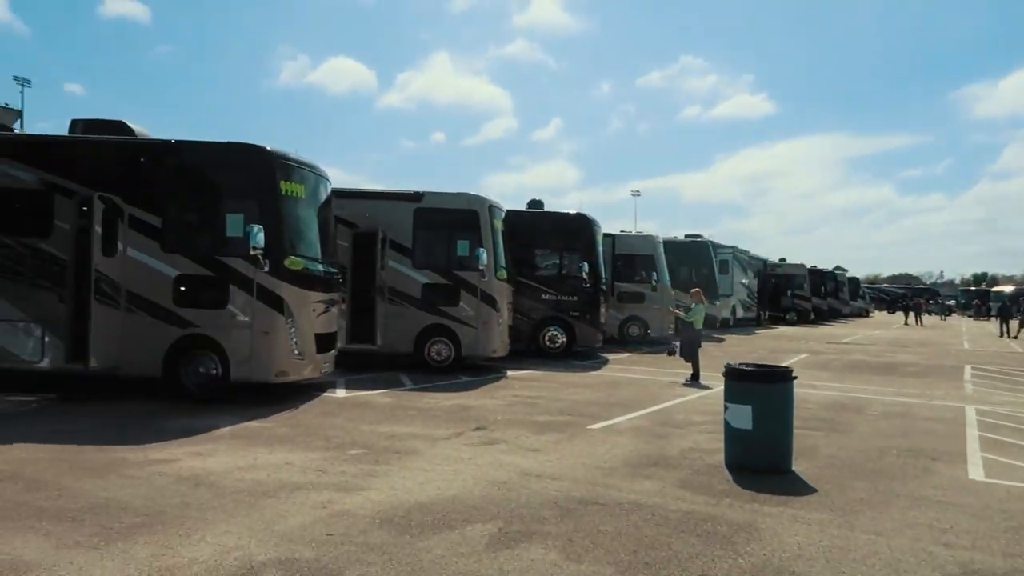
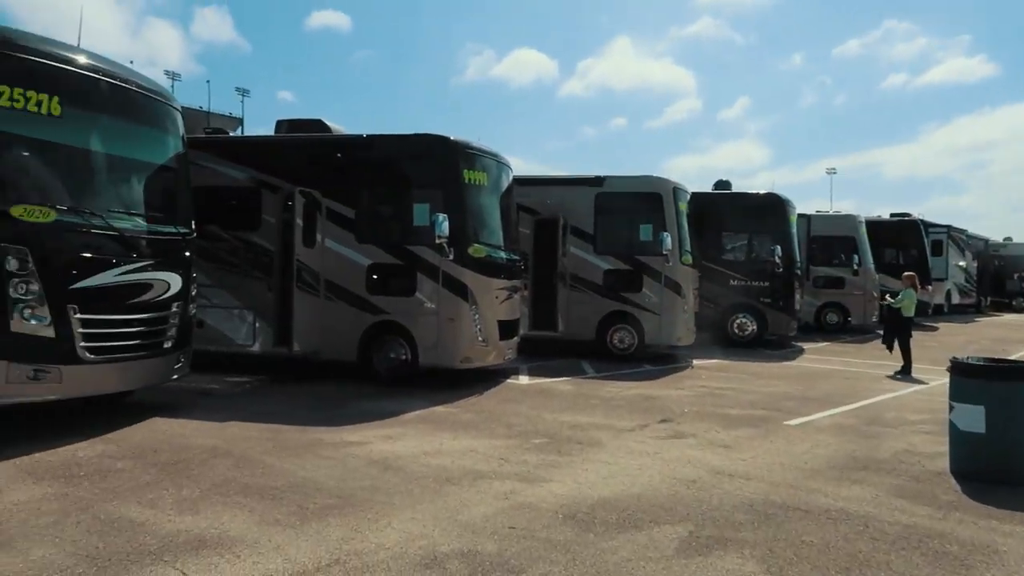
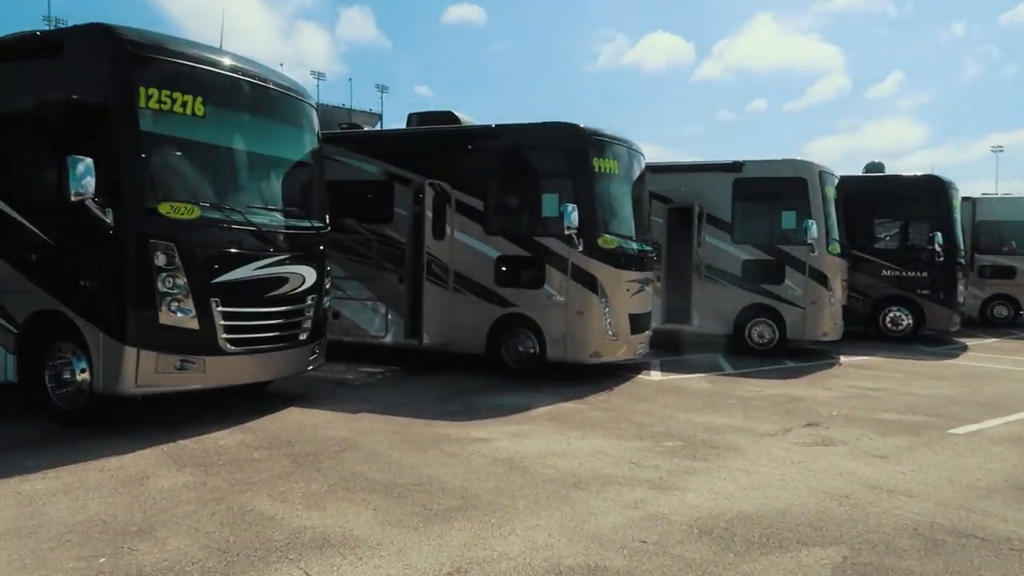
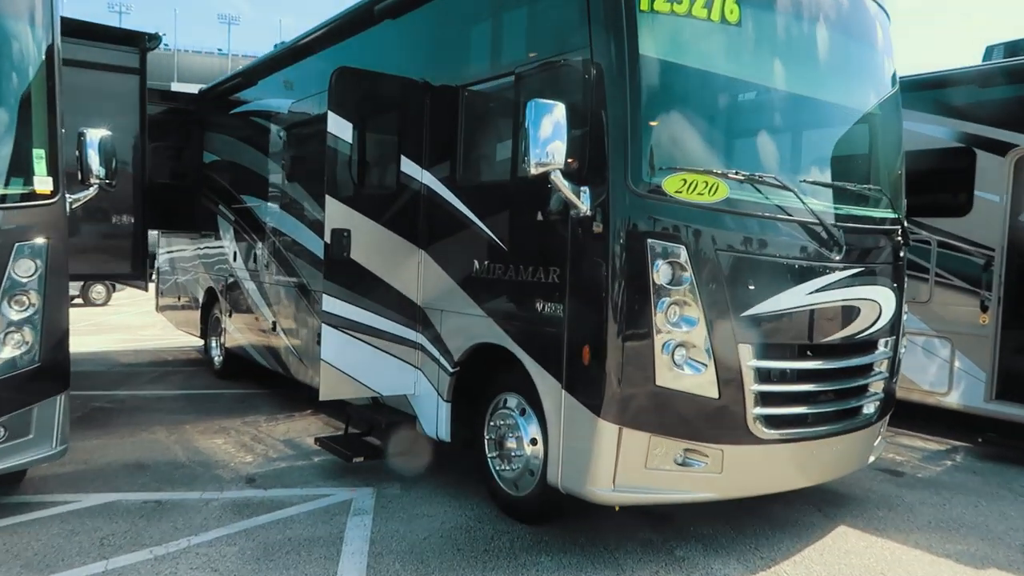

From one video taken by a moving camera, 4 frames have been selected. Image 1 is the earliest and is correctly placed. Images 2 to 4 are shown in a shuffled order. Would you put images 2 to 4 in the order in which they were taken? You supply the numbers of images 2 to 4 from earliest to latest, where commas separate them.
2, 3, 4
